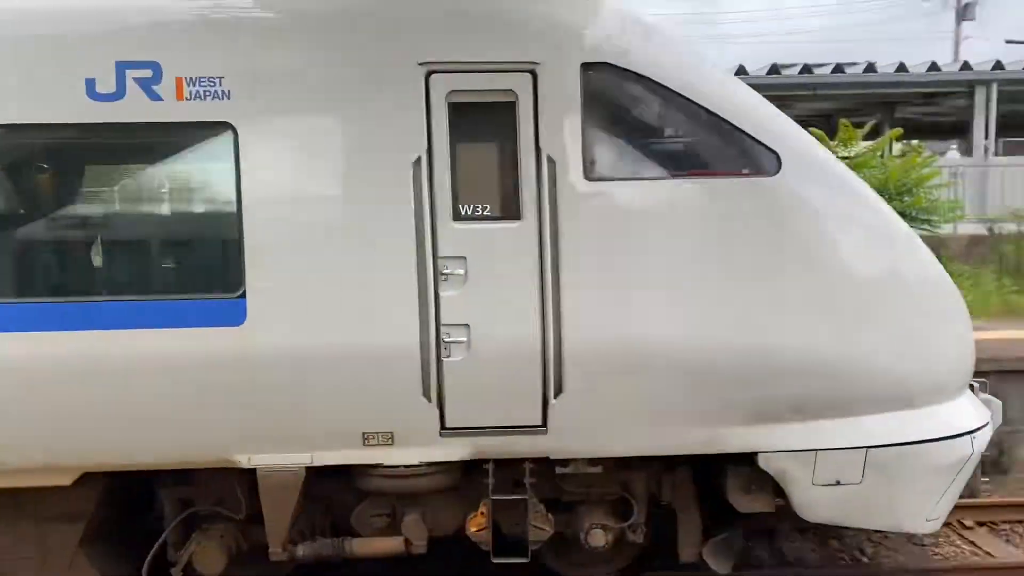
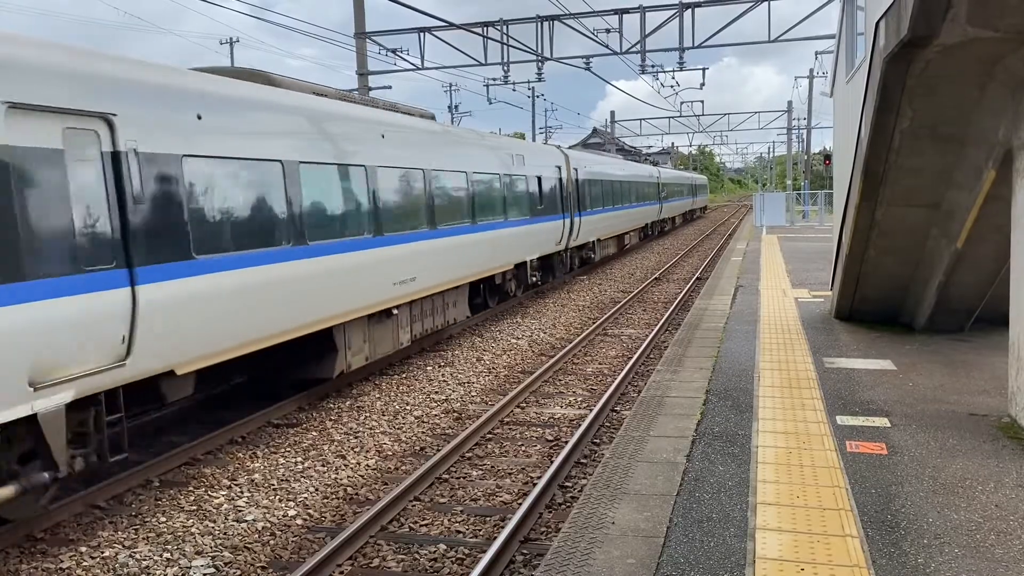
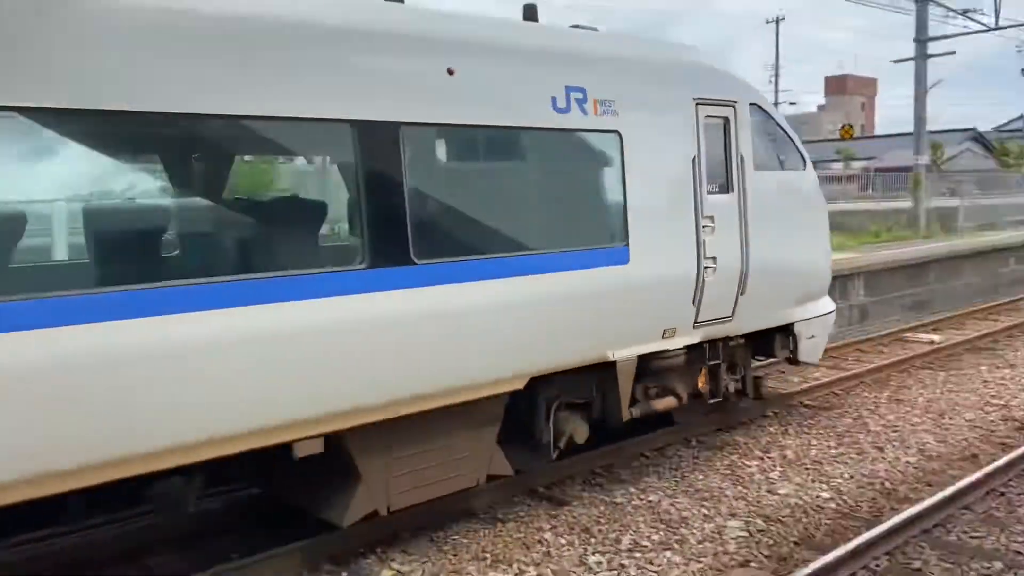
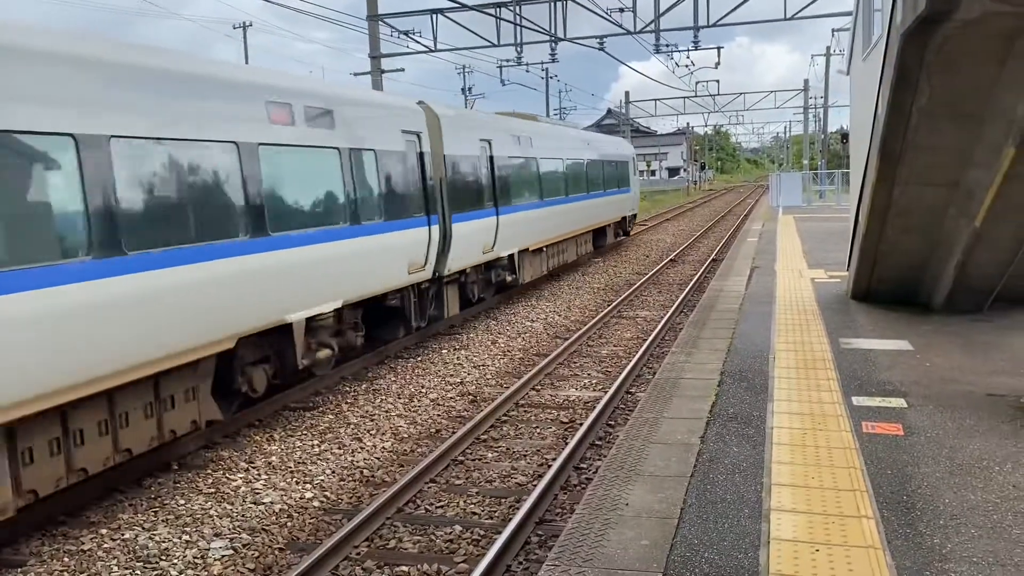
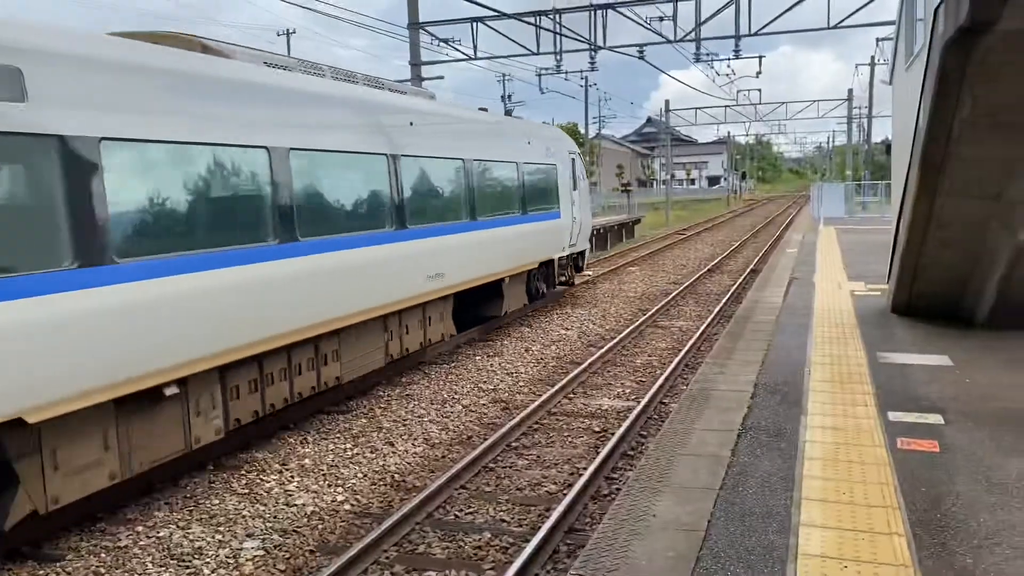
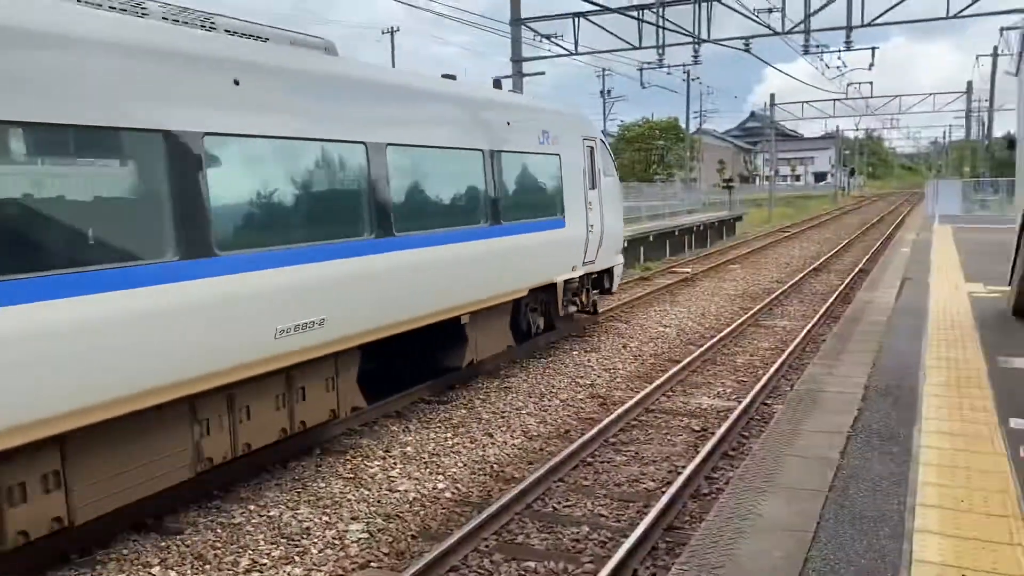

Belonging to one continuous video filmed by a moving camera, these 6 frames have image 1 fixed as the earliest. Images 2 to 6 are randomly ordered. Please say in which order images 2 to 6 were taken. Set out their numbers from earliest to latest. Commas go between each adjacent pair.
3, 6, 5, 4, 2
